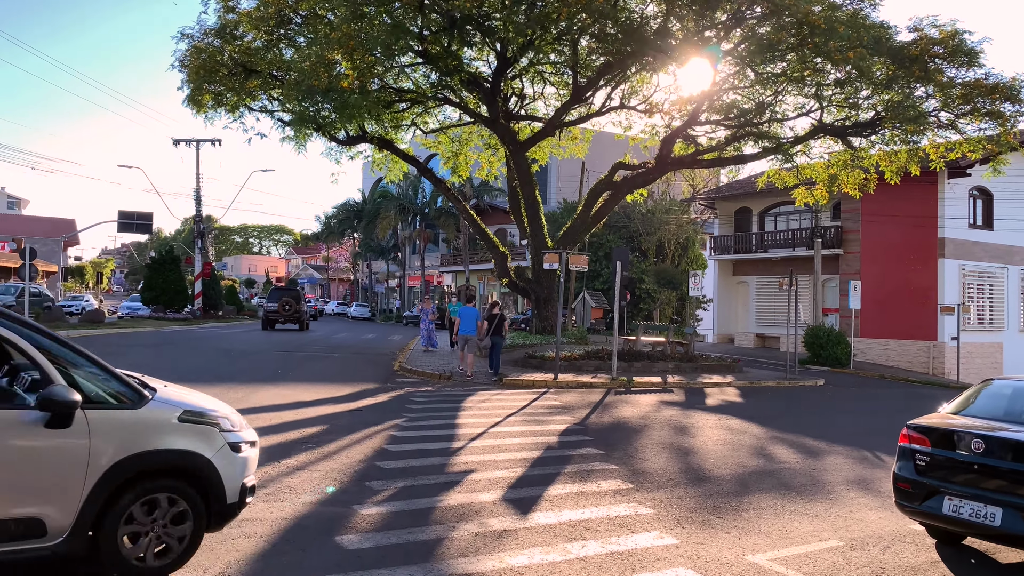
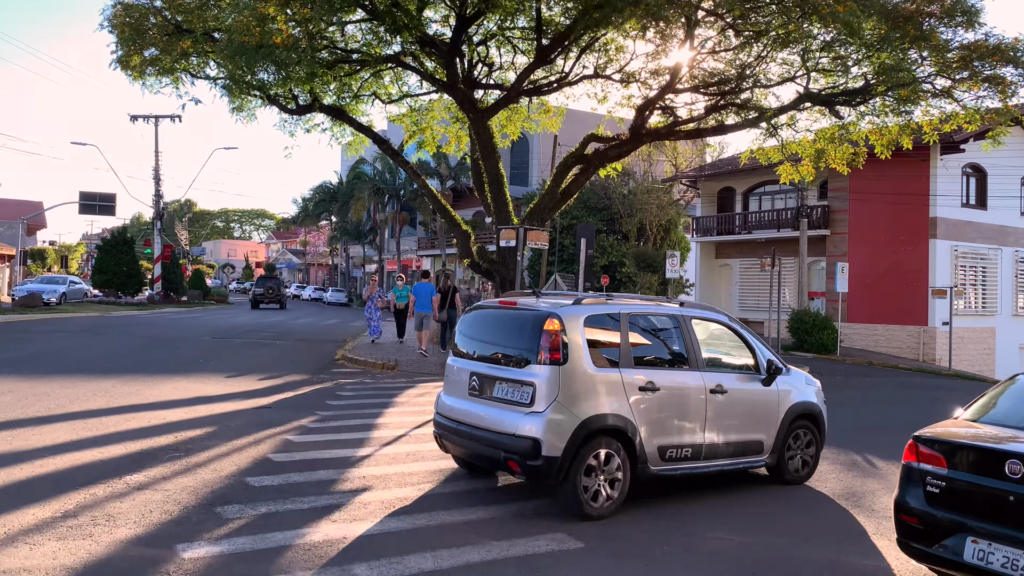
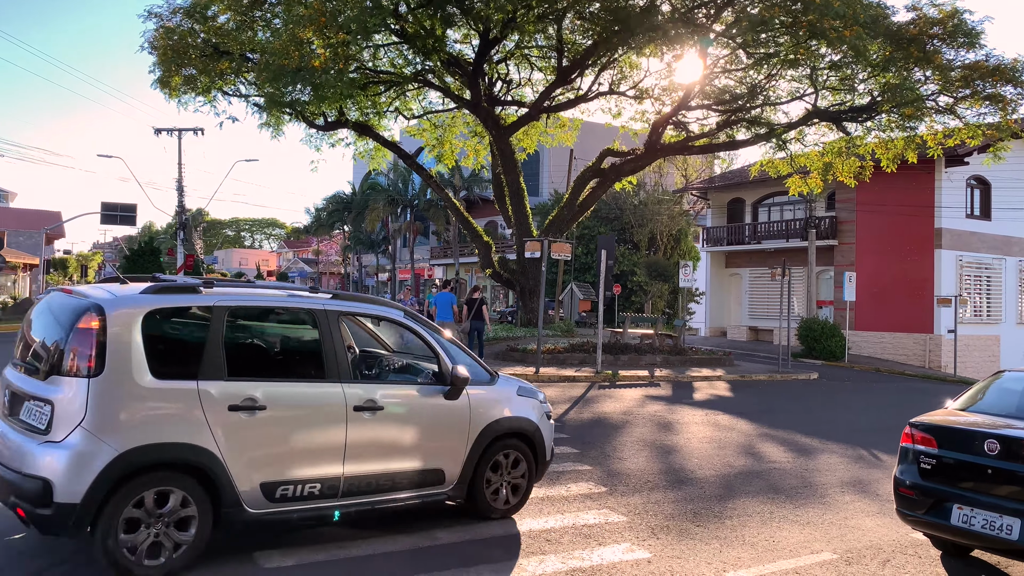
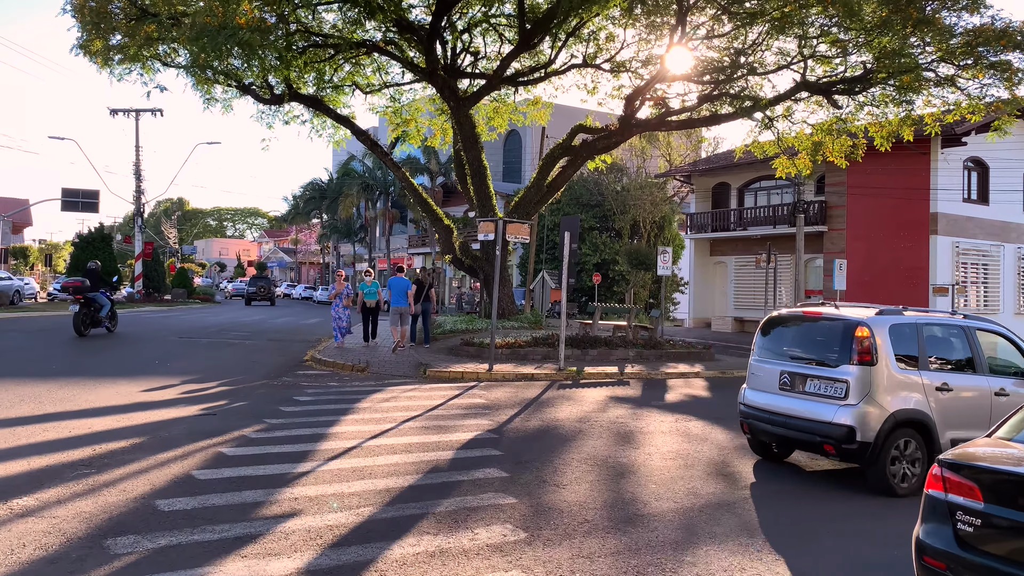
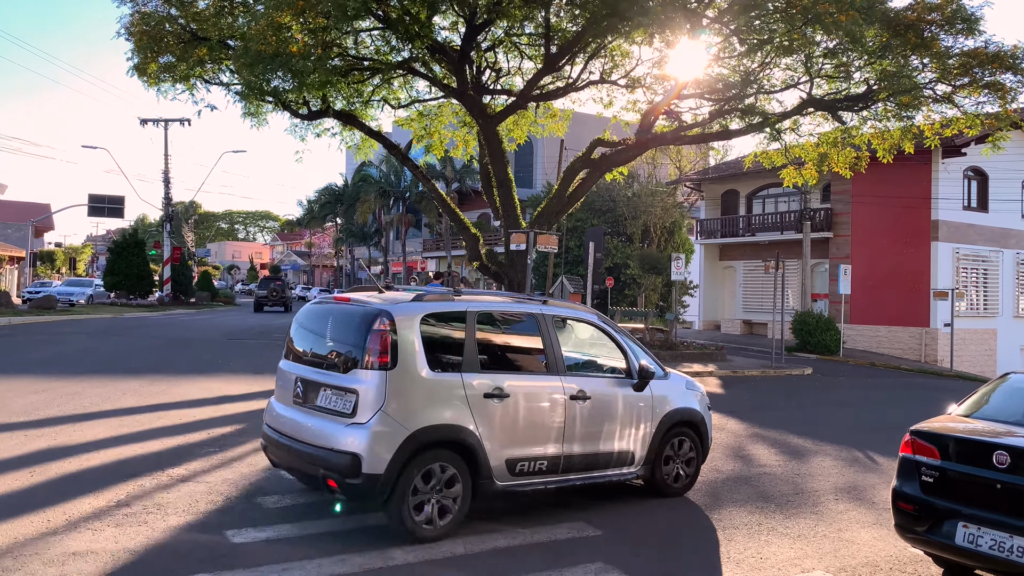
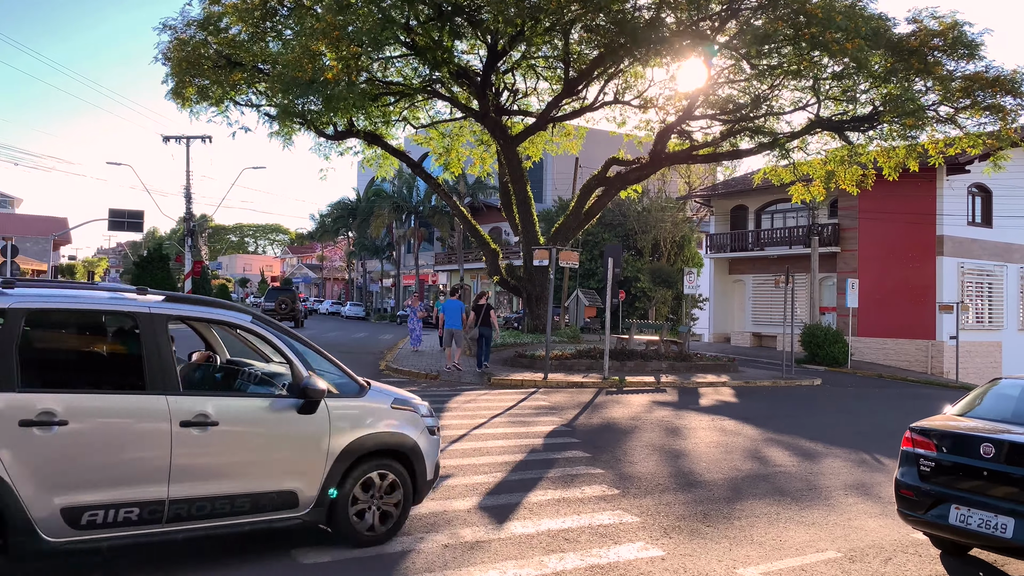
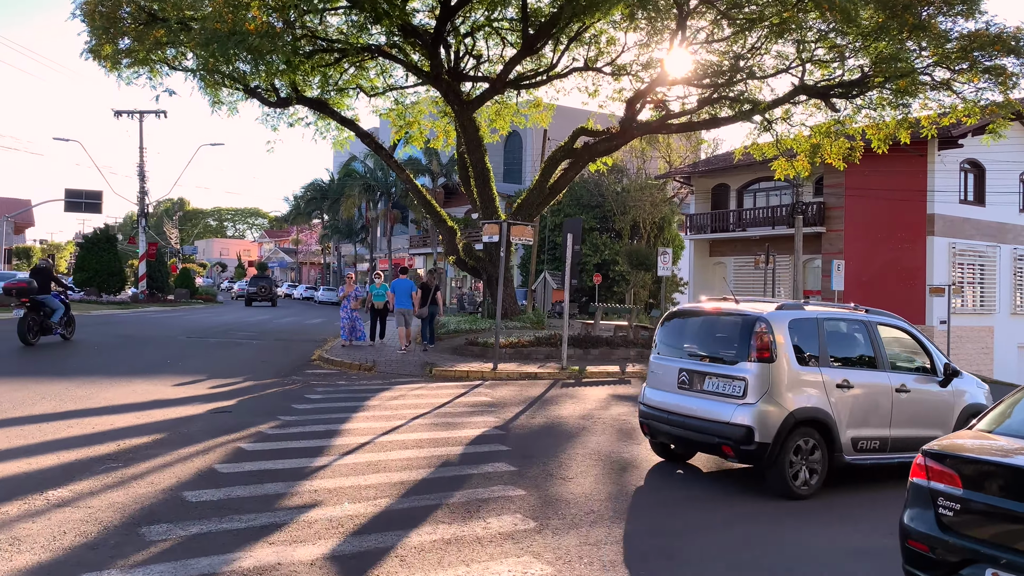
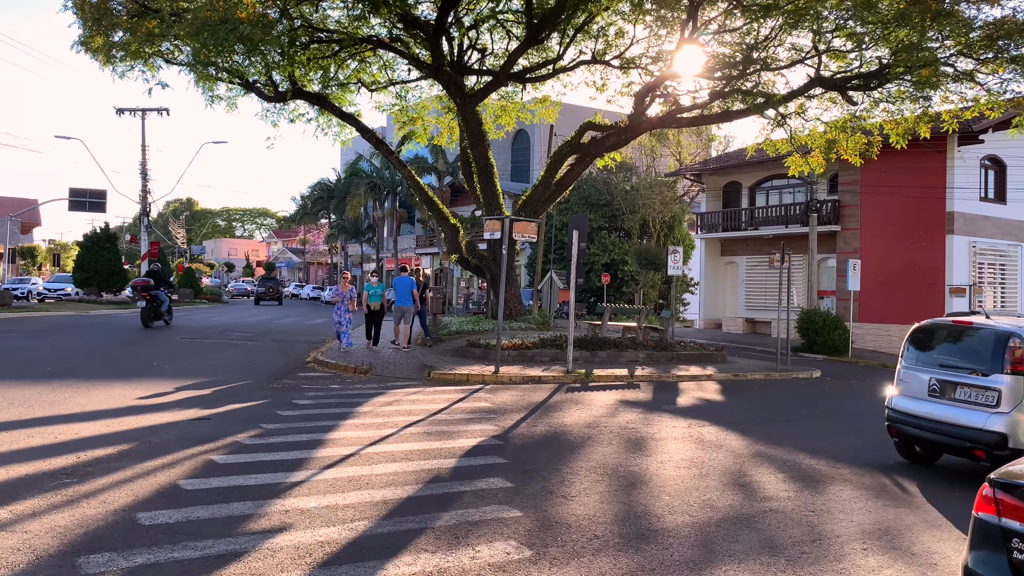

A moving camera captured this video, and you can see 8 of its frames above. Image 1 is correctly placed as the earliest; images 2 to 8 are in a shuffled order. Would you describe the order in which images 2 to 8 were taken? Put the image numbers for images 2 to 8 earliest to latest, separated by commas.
6, 3, 5, 2, 7, 4, 8
